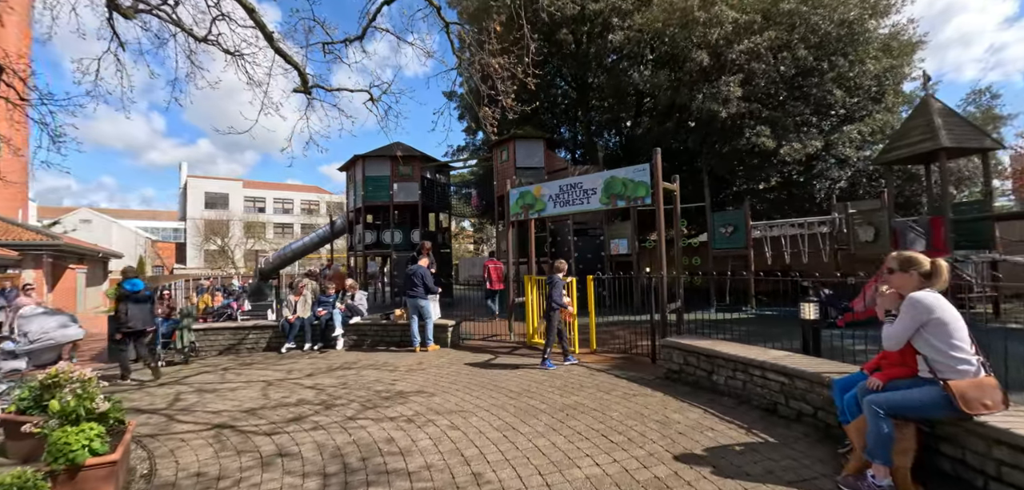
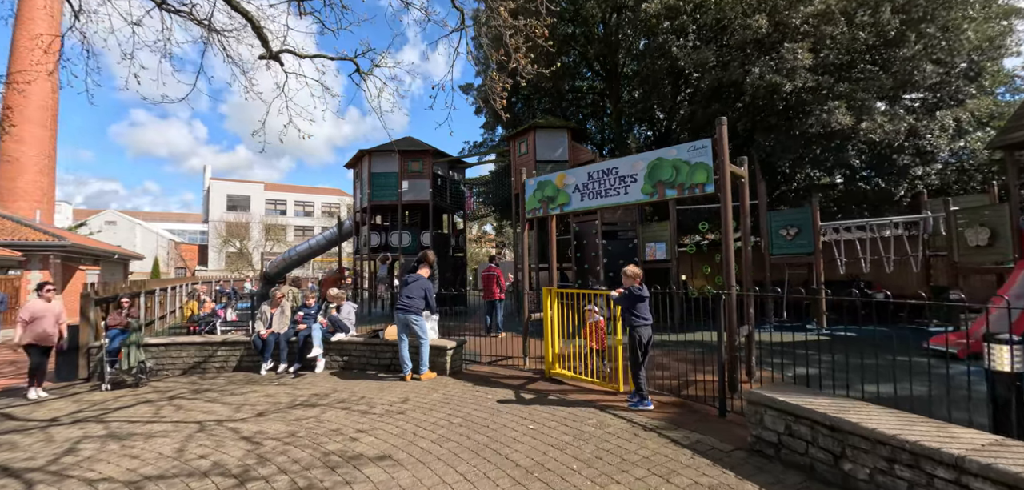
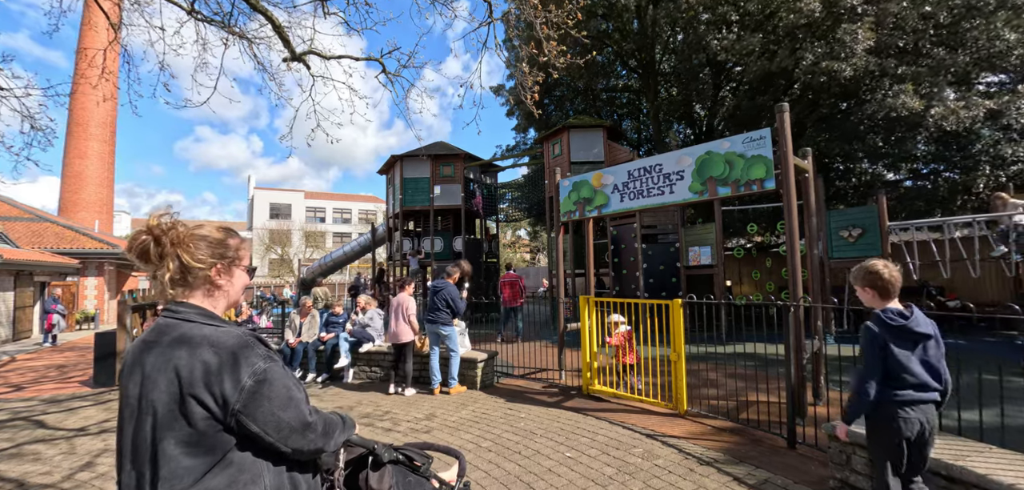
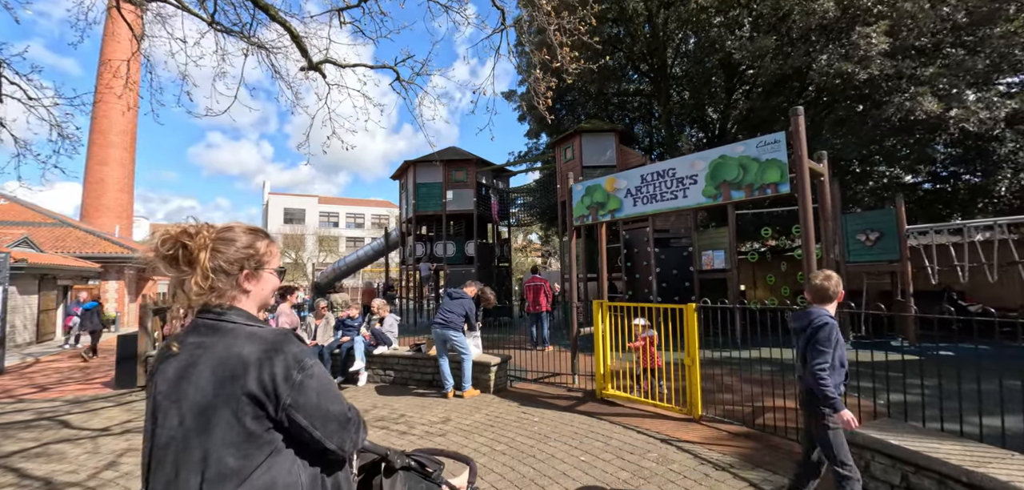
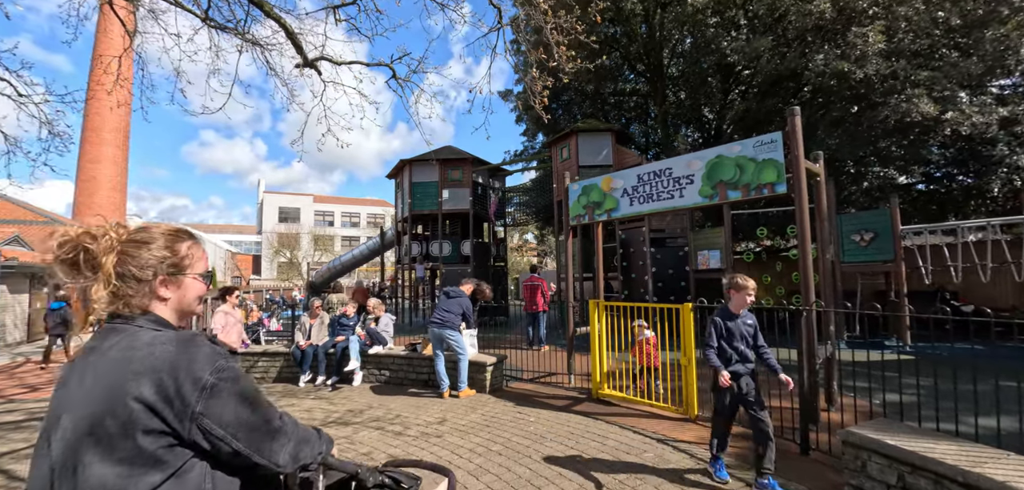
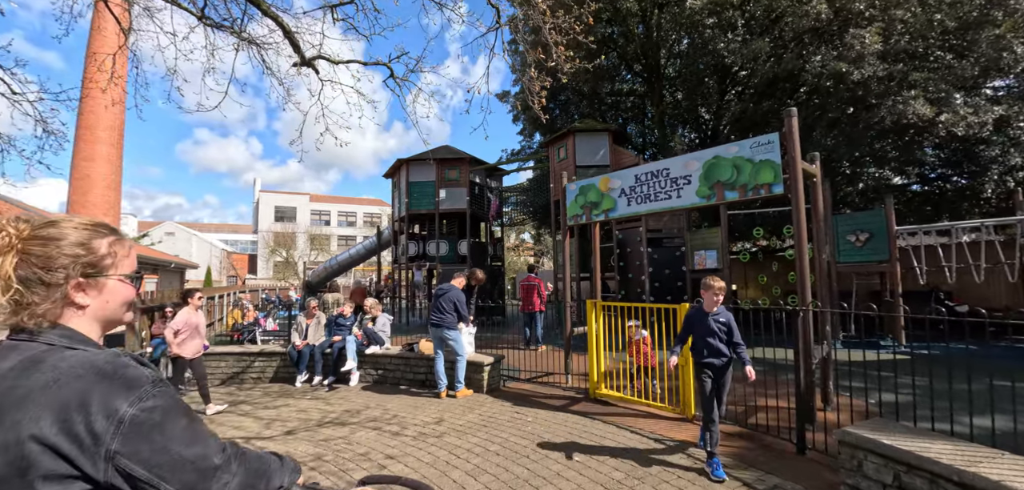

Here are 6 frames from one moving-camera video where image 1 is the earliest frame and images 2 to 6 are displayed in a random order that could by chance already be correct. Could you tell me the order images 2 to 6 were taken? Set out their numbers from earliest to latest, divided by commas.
2, 6, 5, 4, 3
